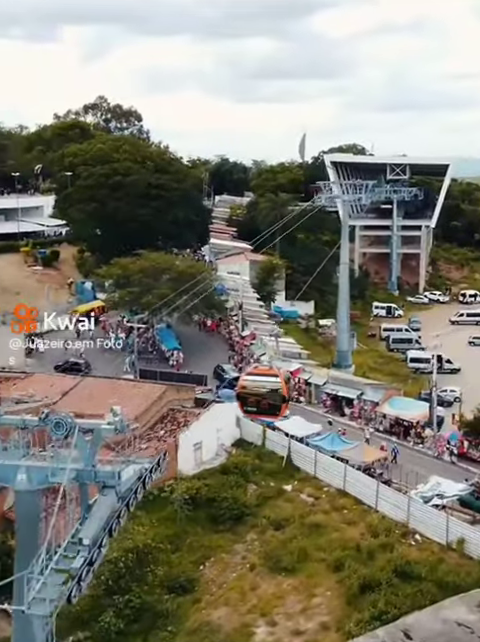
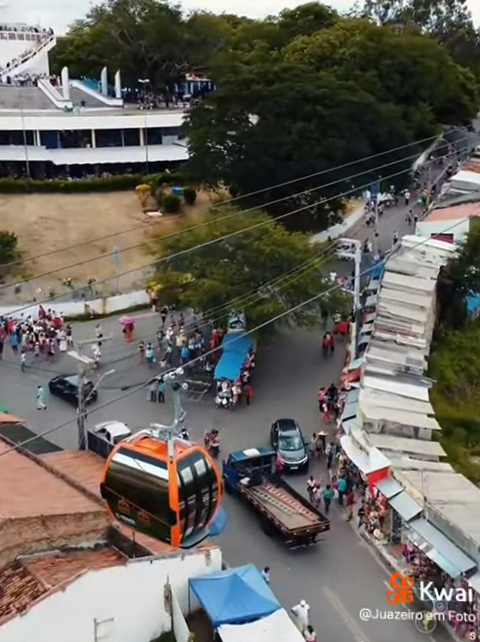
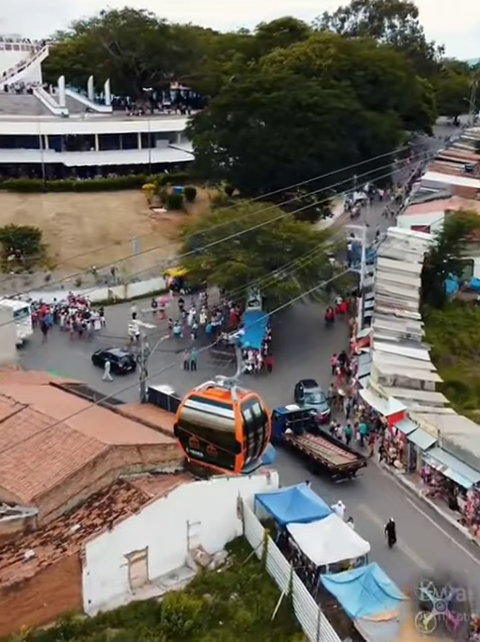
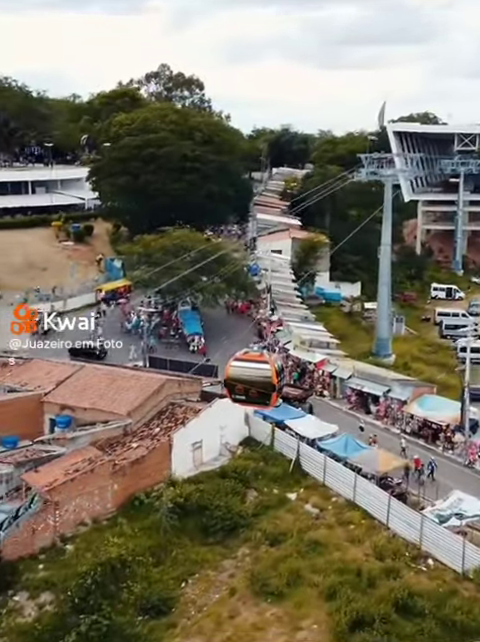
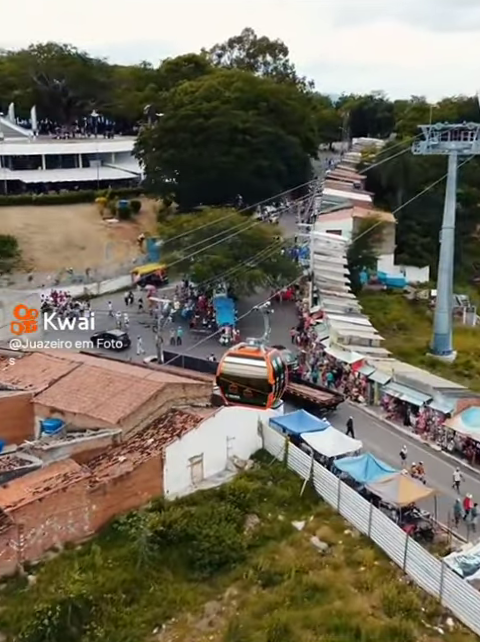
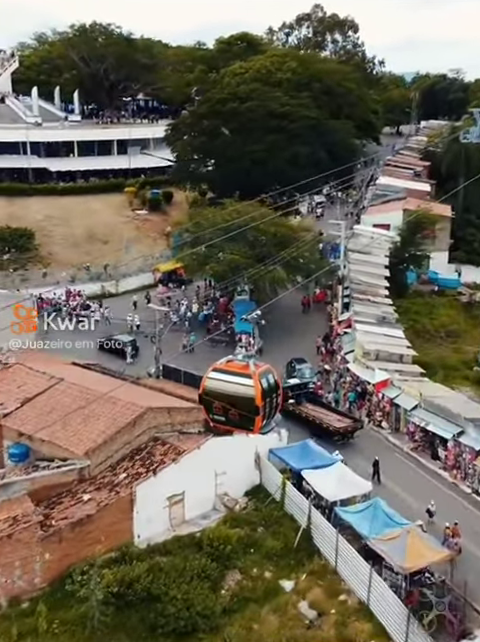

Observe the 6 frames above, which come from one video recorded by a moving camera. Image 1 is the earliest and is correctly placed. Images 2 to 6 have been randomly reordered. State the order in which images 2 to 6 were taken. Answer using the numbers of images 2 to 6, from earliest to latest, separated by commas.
4, 5, 6, 3, 2
